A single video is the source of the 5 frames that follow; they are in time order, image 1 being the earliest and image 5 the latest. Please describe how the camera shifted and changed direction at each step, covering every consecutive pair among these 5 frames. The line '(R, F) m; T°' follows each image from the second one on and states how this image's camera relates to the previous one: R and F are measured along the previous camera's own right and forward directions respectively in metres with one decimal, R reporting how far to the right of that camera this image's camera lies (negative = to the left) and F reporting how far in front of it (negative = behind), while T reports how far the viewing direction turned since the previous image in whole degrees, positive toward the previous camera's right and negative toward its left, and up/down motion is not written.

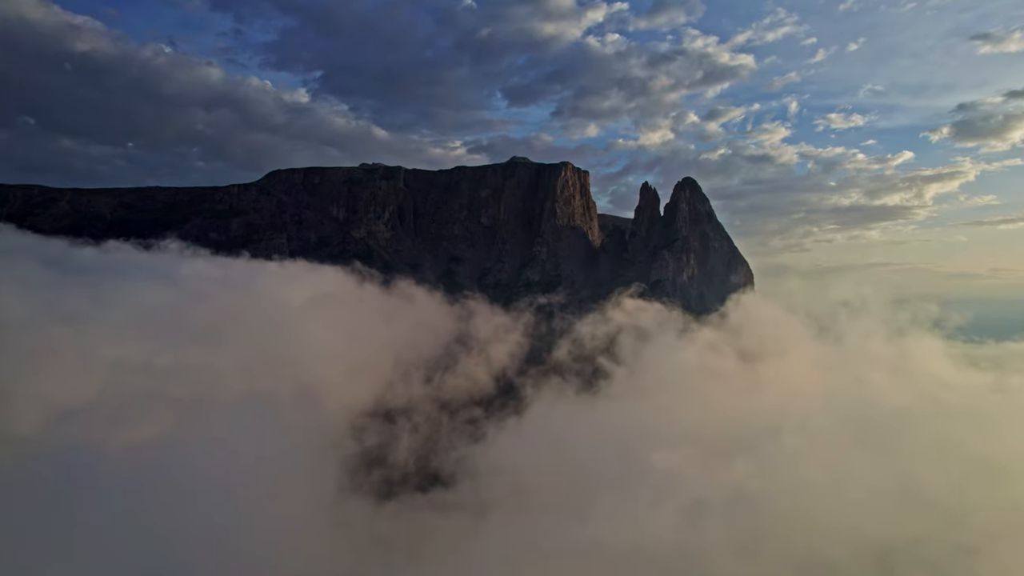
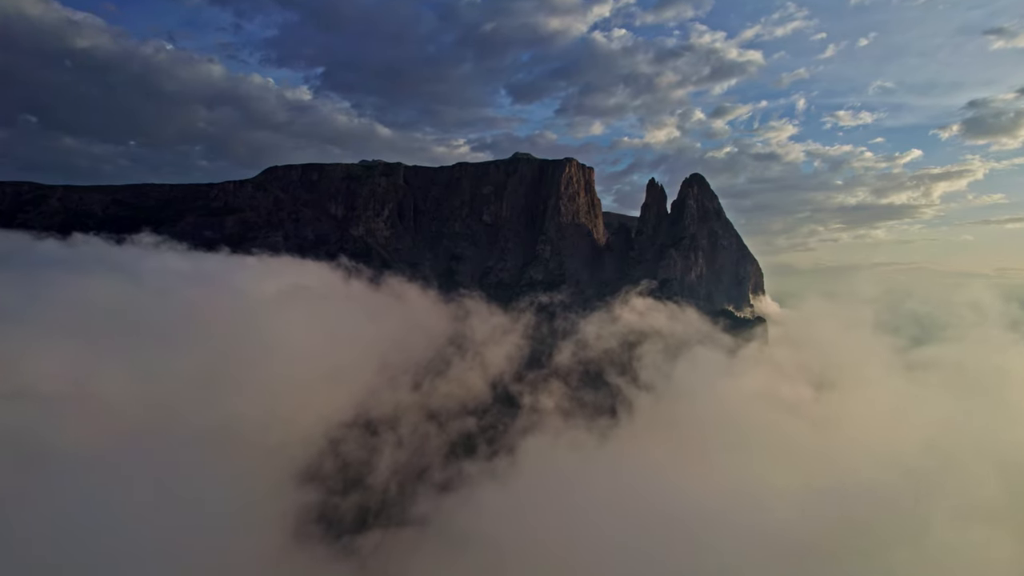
(+1.1, +8.0) m; 0°
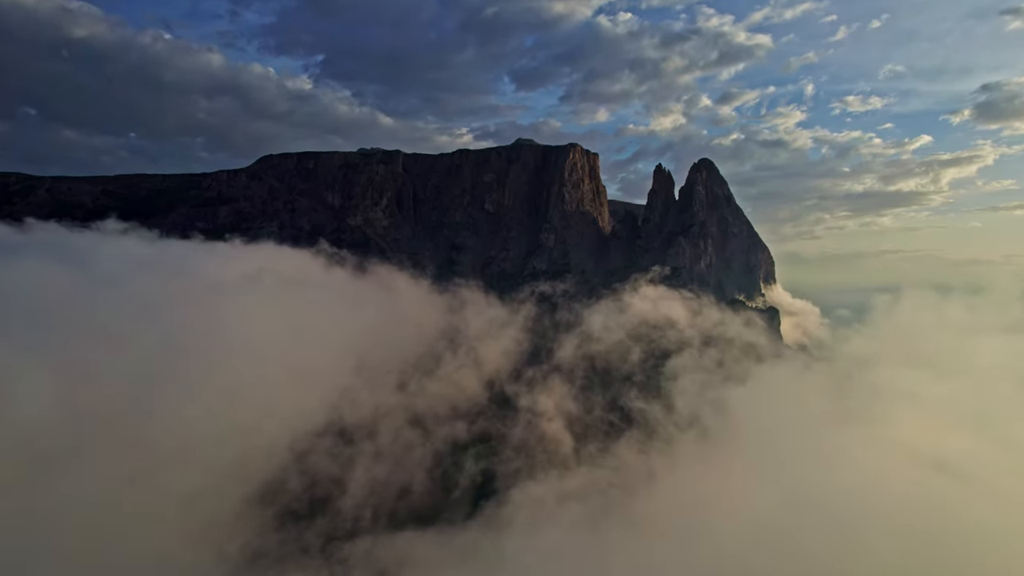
(+1.1, +8.2) m; -1°
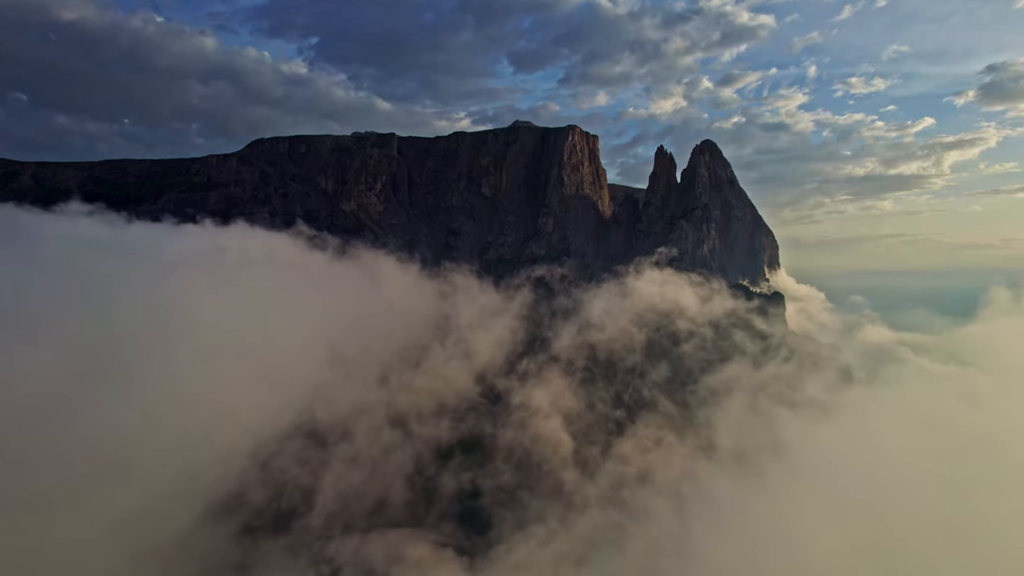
(+1.0, +5.6) m; 0°
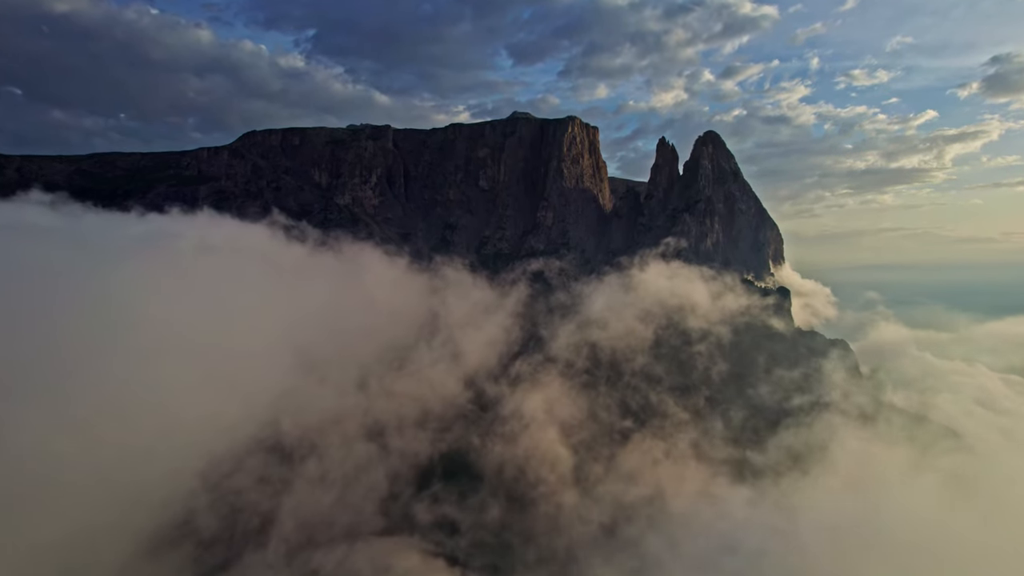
(+1.1, +5.8) m; 0°
